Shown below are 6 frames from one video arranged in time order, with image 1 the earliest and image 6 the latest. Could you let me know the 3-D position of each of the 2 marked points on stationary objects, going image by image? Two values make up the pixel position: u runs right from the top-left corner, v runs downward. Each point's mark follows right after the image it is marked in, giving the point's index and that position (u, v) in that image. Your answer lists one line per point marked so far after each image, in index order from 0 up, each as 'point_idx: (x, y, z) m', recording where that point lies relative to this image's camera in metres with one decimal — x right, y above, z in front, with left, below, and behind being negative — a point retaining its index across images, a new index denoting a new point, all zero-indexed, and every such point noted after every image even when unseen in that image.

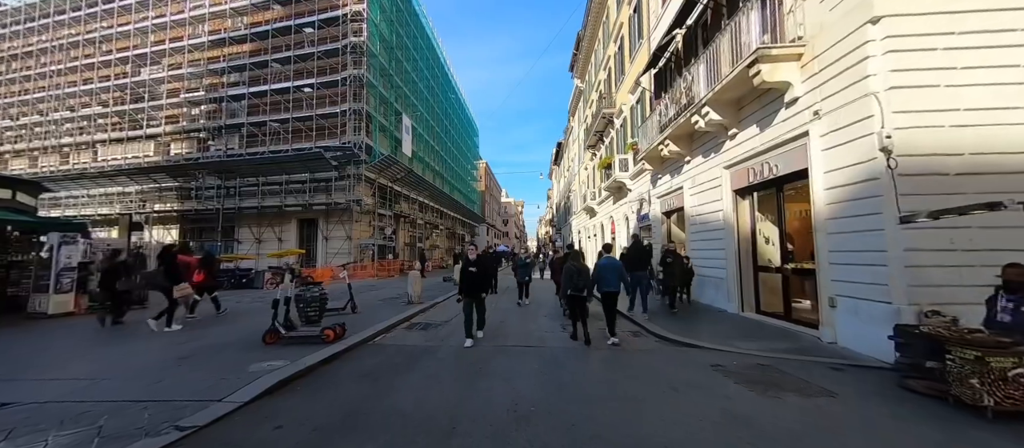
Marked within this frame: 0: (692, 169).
0: (+5.7, +1.8, +11.6) m
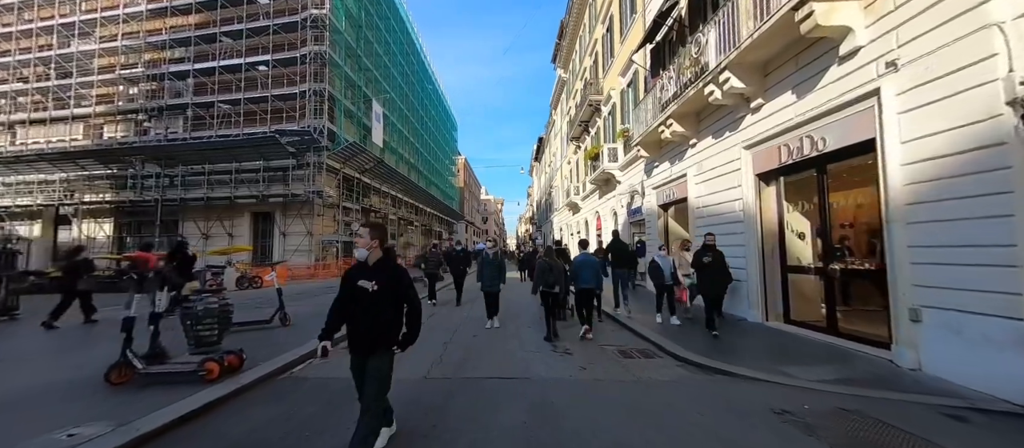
0: (+5.1, +2.0, +10.0) m
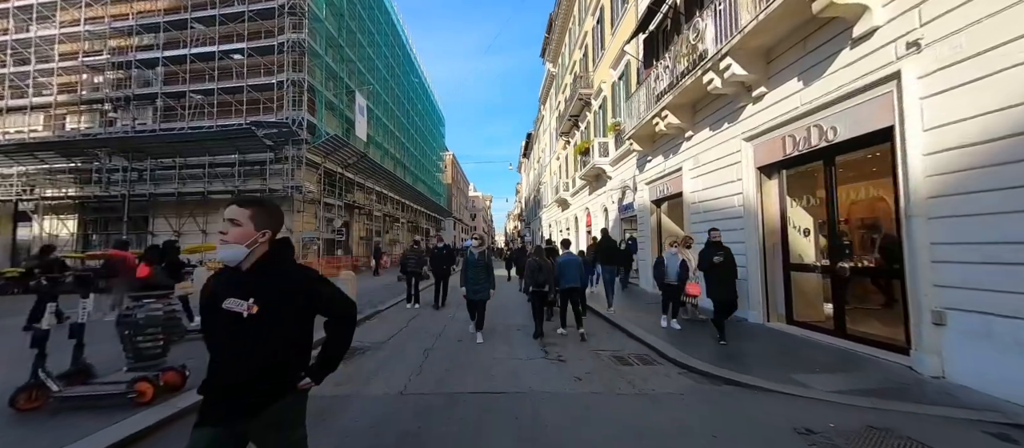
0: (+4.8, +2.1, +9.6) m
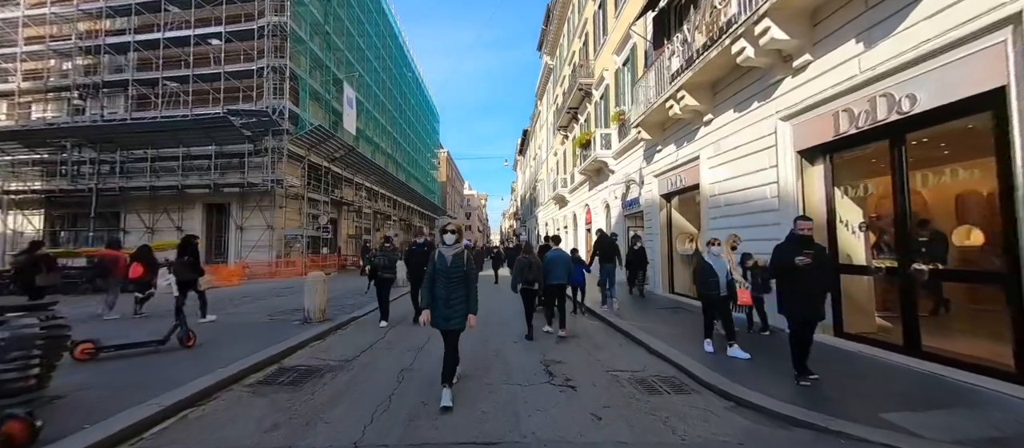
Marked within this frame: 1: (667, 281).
0: (+4.7, +2.2, +8.5) m
1: (+4.9, -1.8, +11.4) m
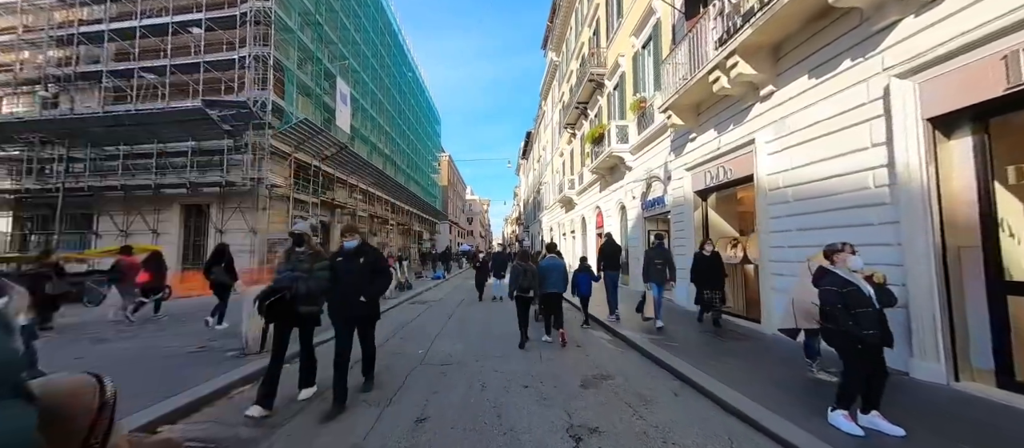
0: (+4.9, +2.2, +6.7) m
1: (+5.0, -1.9, +9.5) m
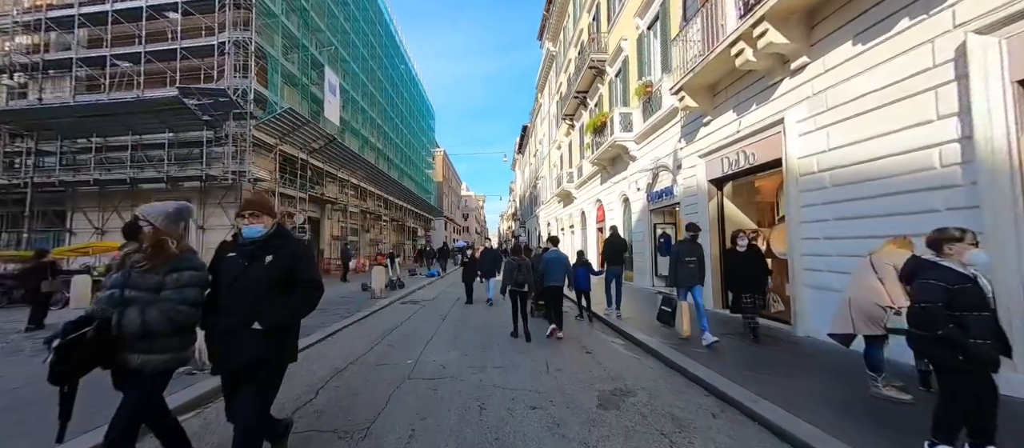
0: (+4.9, +2.4, +5.9) m
1: (+5.0, -1.7, +8.8) m
